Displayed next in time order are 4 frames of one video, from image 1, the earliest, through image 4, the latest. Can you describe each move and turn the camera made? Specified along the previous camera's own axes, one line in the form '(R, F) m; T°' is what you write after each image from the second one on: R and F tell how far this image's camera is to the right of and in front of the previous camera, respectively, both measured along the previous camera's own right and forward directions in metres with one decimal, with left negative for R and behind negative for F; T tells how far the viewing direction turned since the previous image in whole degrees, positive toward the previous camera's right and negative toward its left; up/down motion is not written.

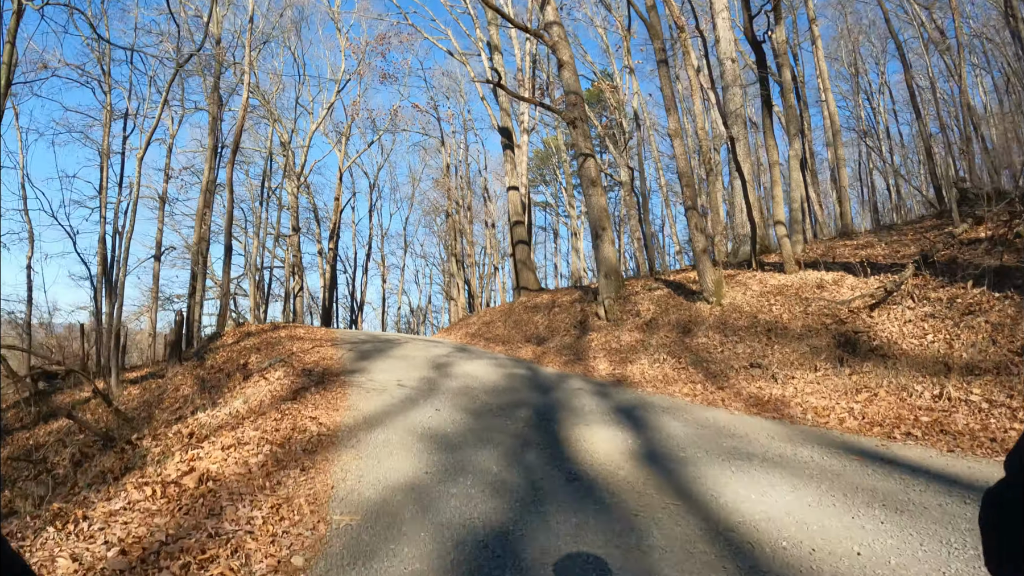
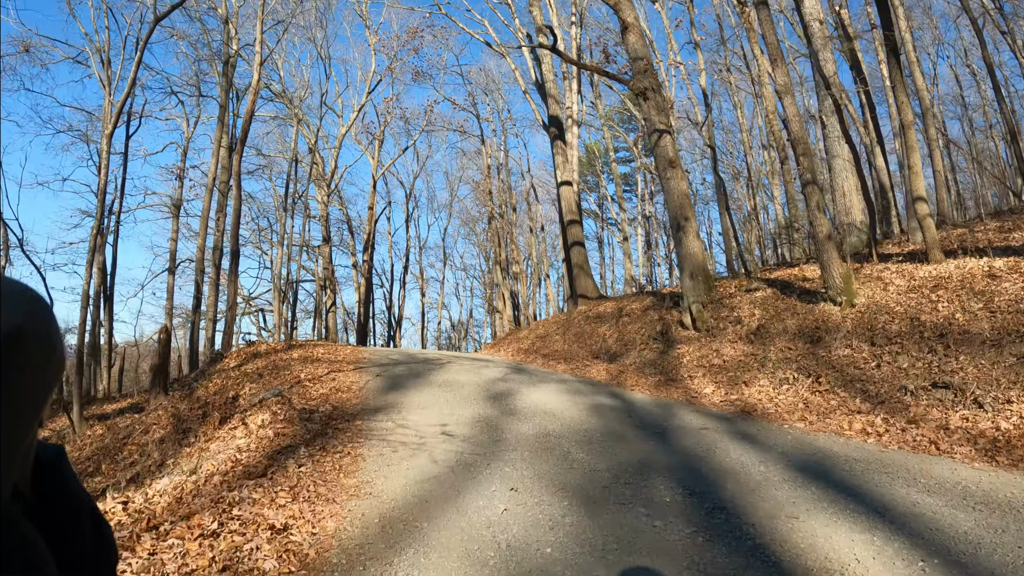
(-0.5, +2.5) m; -4°
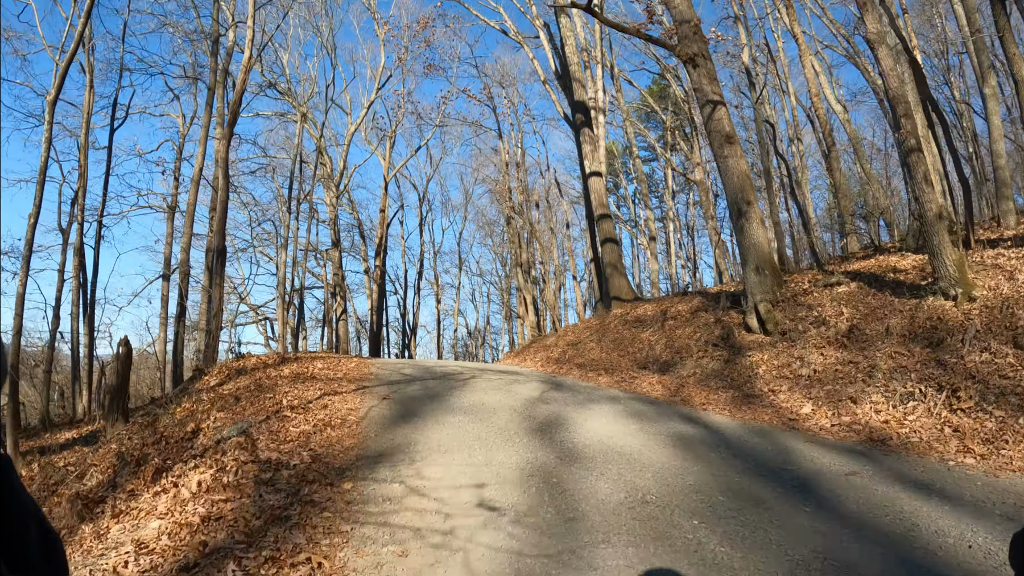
(-0.3, +1.7) m; -1°
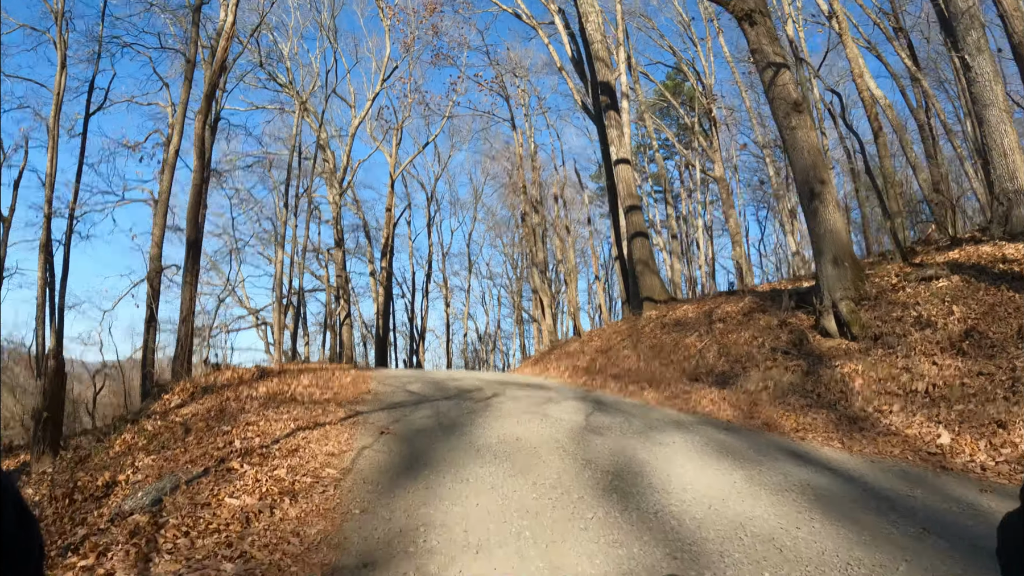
(-0.3, +1.6) m; -1°
